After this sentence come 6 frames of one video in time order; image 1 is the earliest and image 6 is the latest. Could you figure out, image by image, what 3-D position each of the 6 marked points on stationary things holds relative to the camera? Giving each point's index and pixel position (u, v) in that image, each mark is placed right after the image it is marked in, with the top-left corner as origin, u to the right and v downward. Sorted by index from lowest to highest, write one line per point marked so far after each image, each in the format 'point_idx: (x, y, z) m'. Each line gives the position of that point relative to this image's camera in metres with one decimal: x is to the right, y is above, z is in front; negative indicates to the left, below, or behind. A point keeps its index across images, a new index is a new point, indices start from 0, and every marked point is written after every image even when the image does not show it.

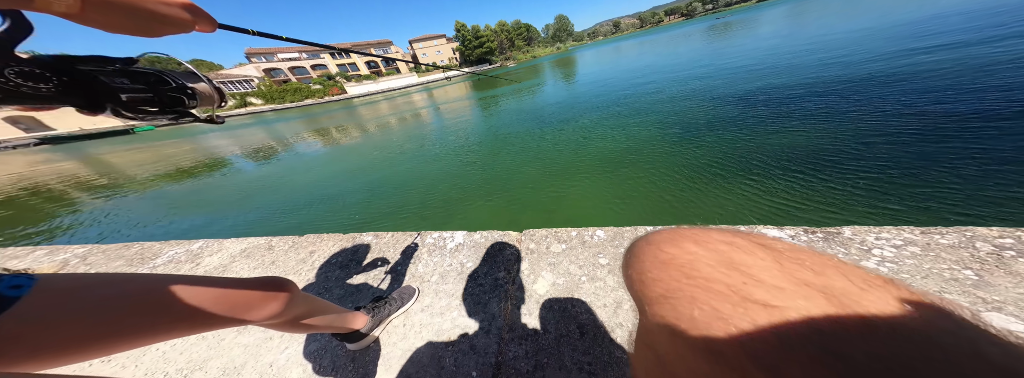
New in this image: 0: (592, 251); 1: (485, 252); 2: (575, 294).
0: (+0.6, -0.4, +1.8) m
1: (-0.2, -0.5, +2.0) m
2: (+0.4, -0.6, +1.6) m
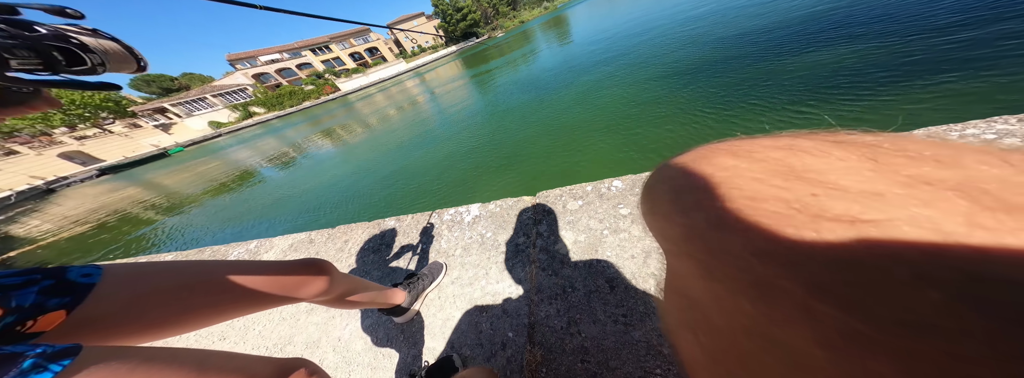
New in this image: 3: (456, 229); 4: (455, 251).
0: (+0.7, -0.1, +1.7) m
1: (-0.1, -0.2, +1.9) m
2: (+0.5, -0.4, +1.5) m
3: (-0.5, -0.3, +2.1) m
4: (-0.4, -0.5, +1.9) m
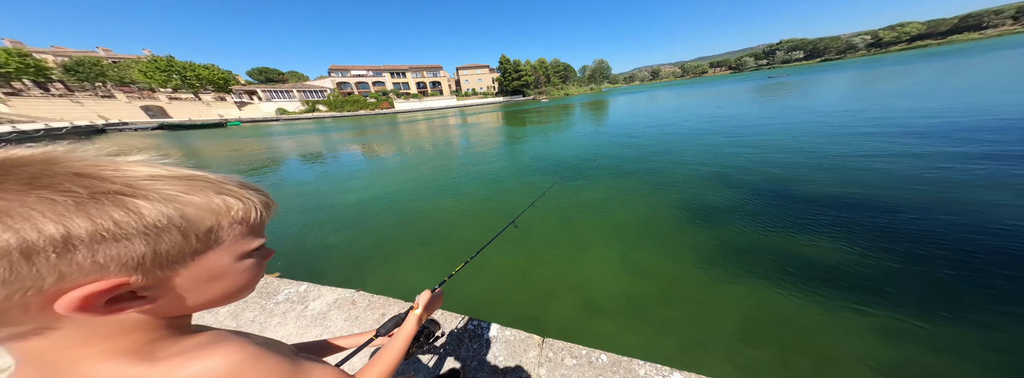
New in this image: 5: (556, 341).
0: (+0.8, -1.7, +2.3) m
1: (0.0, -1.6, +2.6) m
2: (+0.5, -1.8, +2.1) m
3: (-0.4, -1.6, +2.7) m
4: (-0.4, -1.7, +2.5) m
5: (+0.5, -1.5, +2.7) m
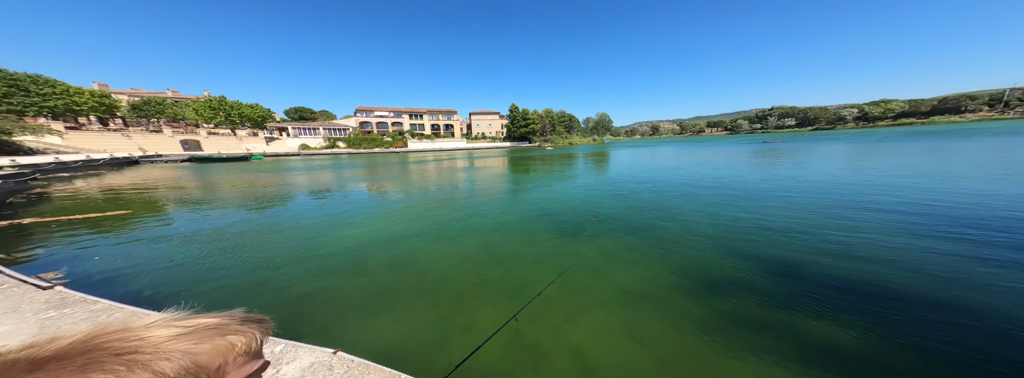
0: (+0.8, -3.1, +1.9) m
1: (+0.1, -3.0, +2.1) m
2: (+0.6, -3.2, +1.6) m
3: (-0.3, -3.0, +2.2) m
4: (-0.3, -3.0, +2.0) m
5: (+0.5, -3.0, +2.2) m
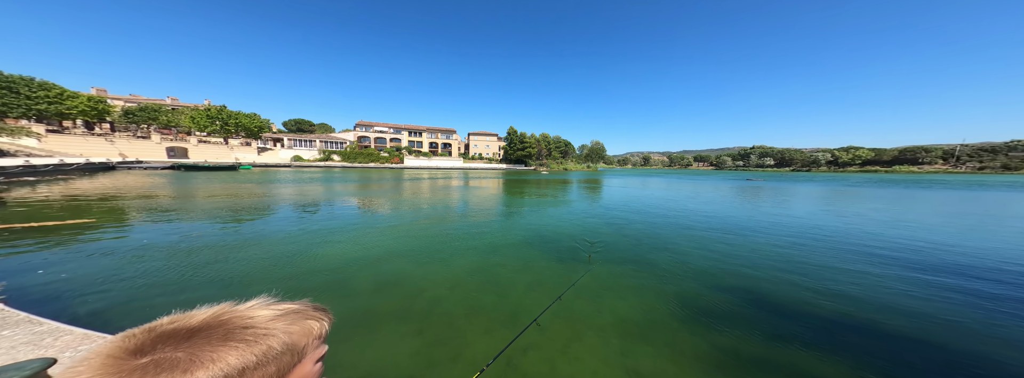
0: (+0.5, -3.5, +1.6) m
1: (-0.3, -3.3, +1.8) m
2: (+0.2, -3.5, +1.4) m
3: (-0.7, -3.3, +2.0) m
4: (-0.7, -3.3, +1.8) m
5: (+0.2, -3.4, +1.9) m
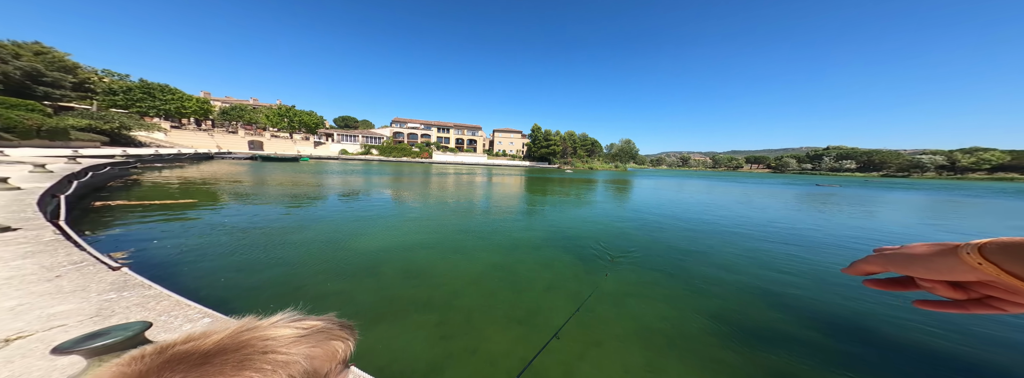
0: (+0.8, -3.4, +2.4) m
1: (+0.1, -3.2, +2.7) m
2: (+0.5, -3.4, +2.1) m
3: (-0.3, -3.2, +2.8) m
4: (-0.4, -3.2, +2.6) m
5: (+0.5, -3.3, +2.7) m
